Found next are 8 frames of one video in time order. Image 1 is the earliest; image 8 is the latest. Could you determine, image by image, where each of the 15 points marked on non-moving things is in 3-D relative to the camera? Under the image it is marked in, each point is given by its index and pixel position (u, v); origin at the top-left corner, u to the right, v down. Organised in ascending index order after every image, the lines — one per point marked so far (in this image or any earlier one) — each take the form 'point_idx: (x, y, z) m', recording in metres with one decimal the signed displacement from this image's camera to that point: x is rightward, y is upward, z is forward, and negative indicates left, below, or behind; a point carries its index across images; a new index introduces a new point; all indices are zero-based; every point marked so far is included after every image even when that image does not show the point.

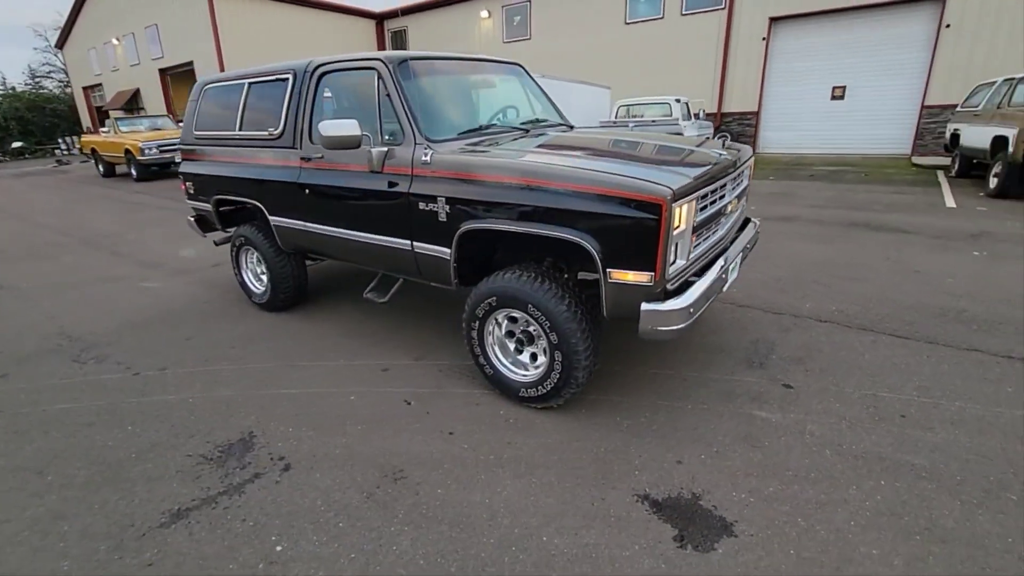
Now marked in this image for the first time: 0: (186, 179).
0: (-3.1, +1.0, +4.7) m
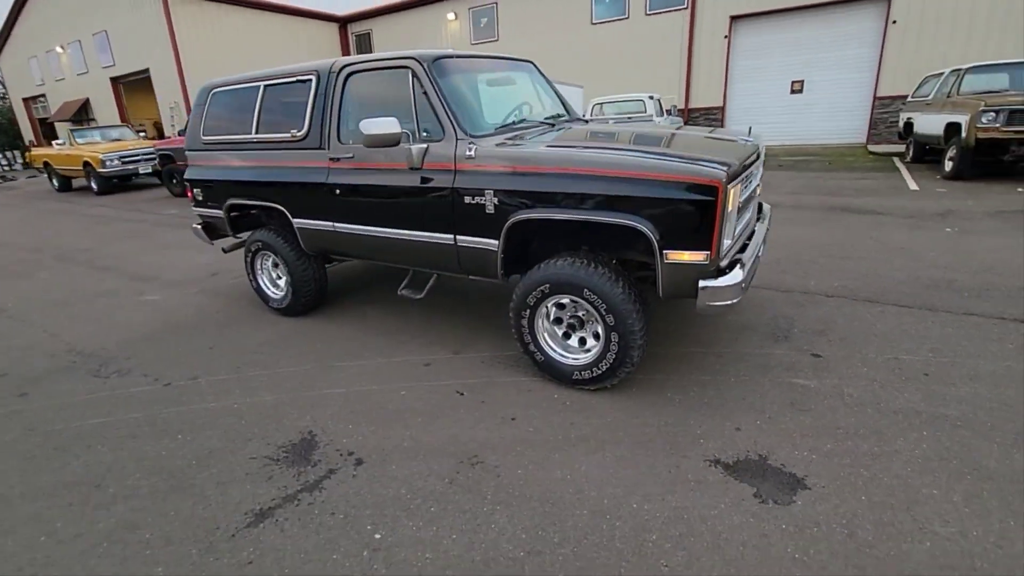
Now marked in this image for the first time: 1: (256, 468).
0: (-3.0, +1.0, +4.5) m
1: (-1.4, -1.0, +2.6) m
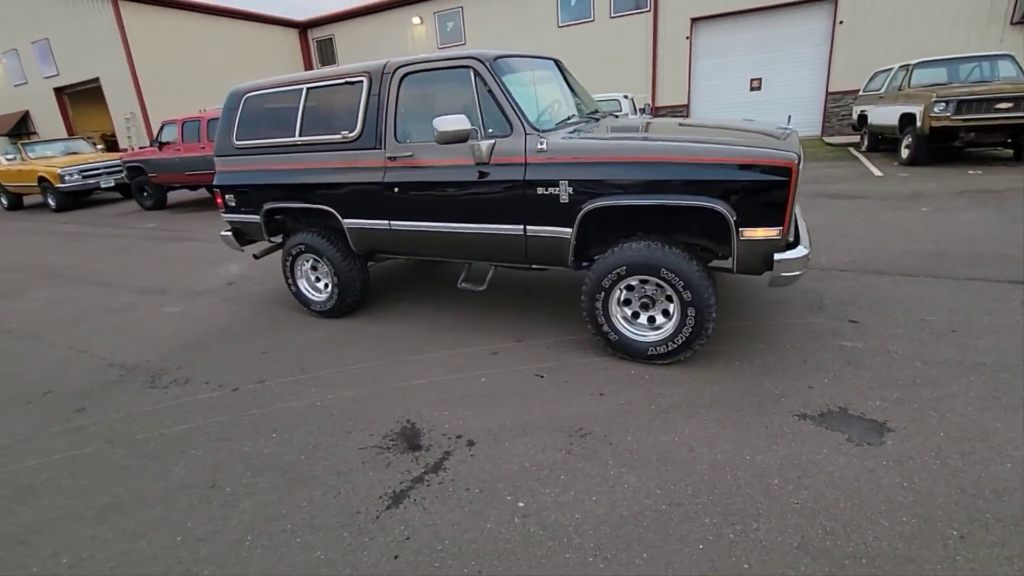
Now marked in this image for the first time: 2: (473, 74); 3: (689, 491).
0: (-2.6, +0.9, +4.5) m
1: (-0.8, -0.9, +2.7) m
2: (-0.3, +1.5, +3.4) m
3: (+0.8, -0.9, +2.2) m
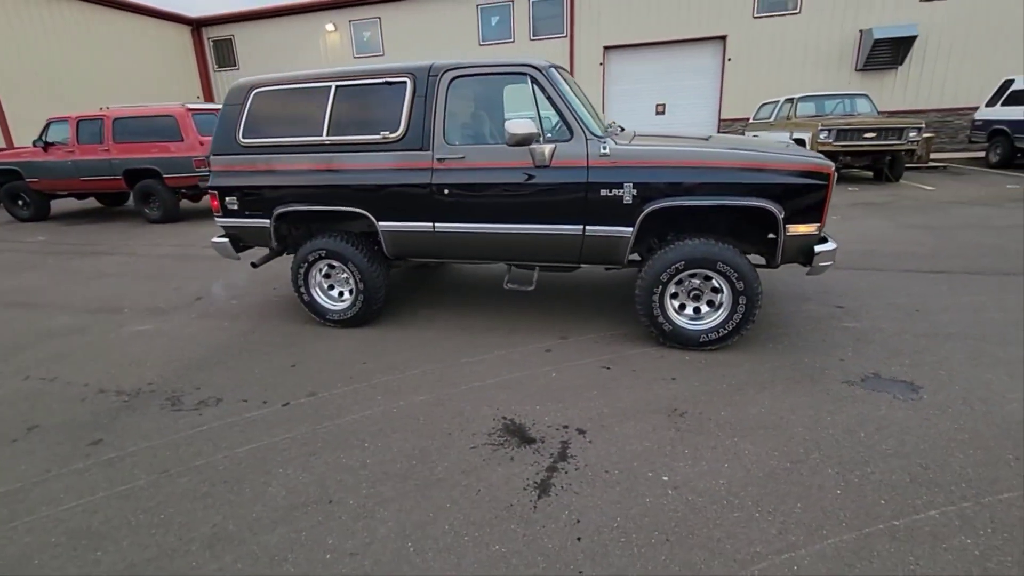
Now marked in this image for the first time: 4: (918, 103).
0: (-2.4, +0.8, +4.1) m
1: (-0.1, -0.9, +2.6) m
2: (+0.1, +1.5, +3.6) m
3: (+1.5, -0.9, +2.6) m
4: (+13.2, +6.0, +15.7) m
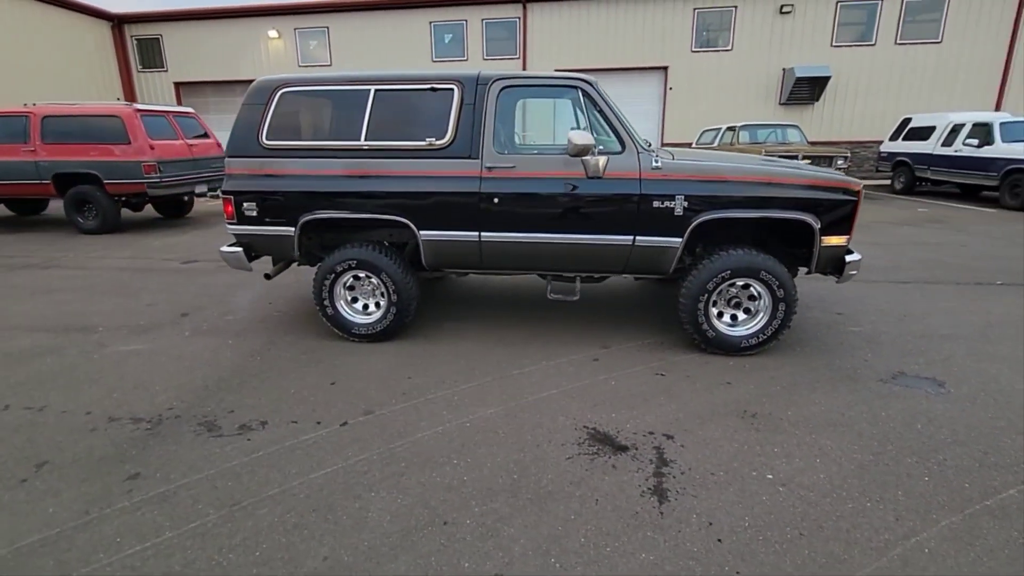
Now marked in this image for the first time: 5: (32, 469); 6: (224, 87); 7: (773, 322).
0: (-2.0, +0.7, +3.8) m
1: (+0.4, -0.9, +2.6) m
2: (+0.5, +1.4, +3.6) m
3: (+2.1, -0.9, +2.7) m
4: (+11.7, +5.6, +17.7) m
5: (-2.6, -1.0, +2.6) m
6: (-11.4, +7.9, +19.1) m
7: (+2.0, -0.3, +3.7) m
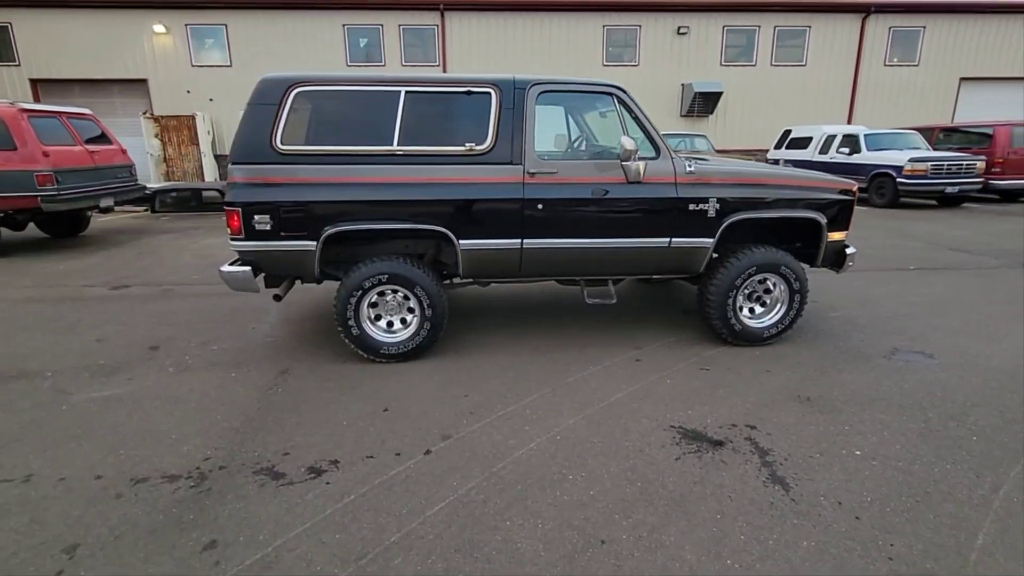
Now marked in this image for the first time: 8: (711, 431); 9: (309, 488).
0: (-1.7, +0.5, +3.3) m
1: (+1.0, -0.9, +2.6) m
2: (+0.8, +1.4, +3.7) m
3: (+2.6, -0.8, +3.1) m
4: (+8.8, +5.8, +19.7) m
5: (-1.9, -1.1, +2.0) m
6: (-14.2, +6.9, +16.6) m
7: (+2.3, -0.2, +4.0) m
8: (+1.2, -0.9, +2.9) m
9: (-1.0, -1.0, +2.4) m
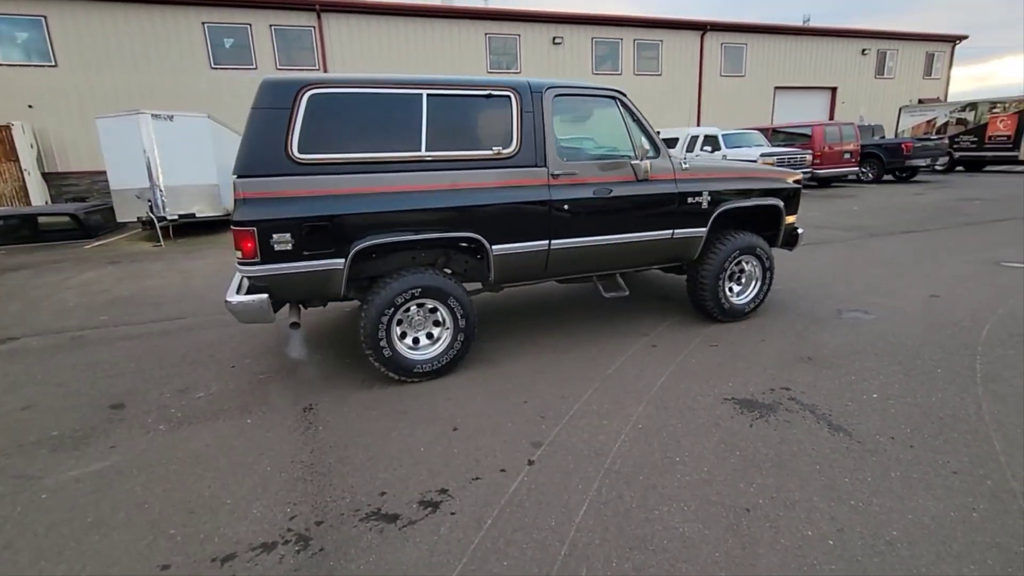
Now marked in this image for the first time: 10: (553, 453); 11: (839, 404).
0: (-1.4, +0.4, +2.9) m
1: (+1.6, -0.8, +2.9) m
2: (+0.8, +1.5, +3.9) m
3: (+3.0, -0.5, +3.8) m
4: (+4.1, +6.3, +21.4) m
5: (-1.1, -1.3, +1.6) m
6: (-17.4, +5.2, +12.6) m
7: (+2.4, 0.0, +4.6) m
8: (+1.7, -0.7, +3.2) m
9: (-0.4, -1.1, +2.2) m
10: (+0.2, -0.9, +2.7) m
11: (+2.1, -0.8, +3.1) m
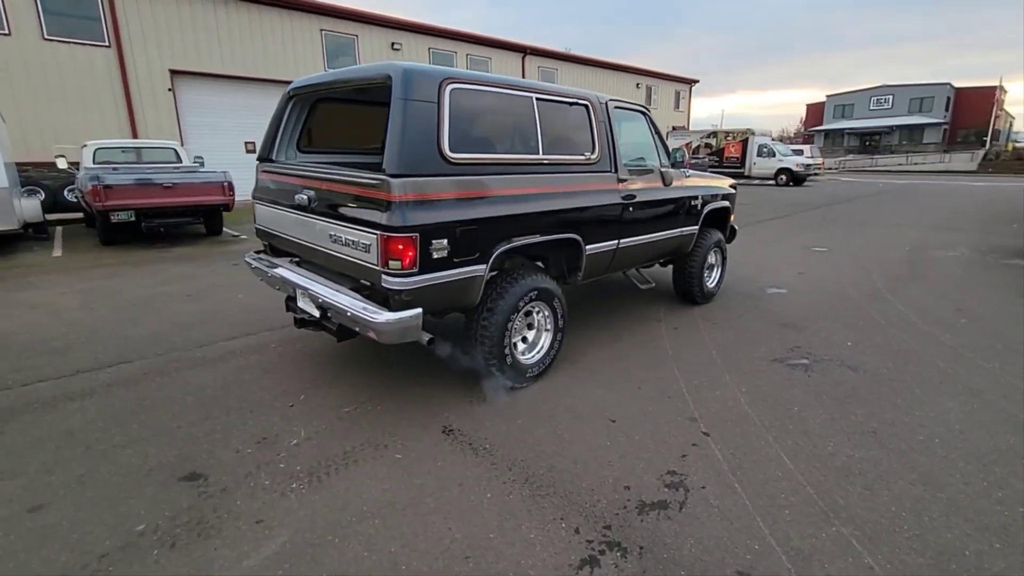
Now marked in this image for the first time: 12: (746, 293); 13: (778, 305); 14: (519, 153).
0: (-0.4, +0.3, +2.7) m
1: (+2.4, -0.7, +3.8) m
2: (+1.2, +1.5, +4.4) m
3: (+3.3, -0.3, +5.1) m
4: (-2.9, +6.0, +21.8) m
5: (+0.5, -1.3, +1.6) m
6: (-19.2, +3.7, +5.4) m
7: (+2.5, +0.2, +5.7) m
8: (+2.4, -0.6, +4.1) m
9: (+0.9, -1.1, +2.4) m
10: (+1.3, -0.9, +3.1) m
11: (+2.8, -0.6, +4.2) m
12: (+2.9, -0.1, +6.0) m
13: (+3.1, -0.2, +5.6) m
14: (0.0, +0.9, +3.2) m
